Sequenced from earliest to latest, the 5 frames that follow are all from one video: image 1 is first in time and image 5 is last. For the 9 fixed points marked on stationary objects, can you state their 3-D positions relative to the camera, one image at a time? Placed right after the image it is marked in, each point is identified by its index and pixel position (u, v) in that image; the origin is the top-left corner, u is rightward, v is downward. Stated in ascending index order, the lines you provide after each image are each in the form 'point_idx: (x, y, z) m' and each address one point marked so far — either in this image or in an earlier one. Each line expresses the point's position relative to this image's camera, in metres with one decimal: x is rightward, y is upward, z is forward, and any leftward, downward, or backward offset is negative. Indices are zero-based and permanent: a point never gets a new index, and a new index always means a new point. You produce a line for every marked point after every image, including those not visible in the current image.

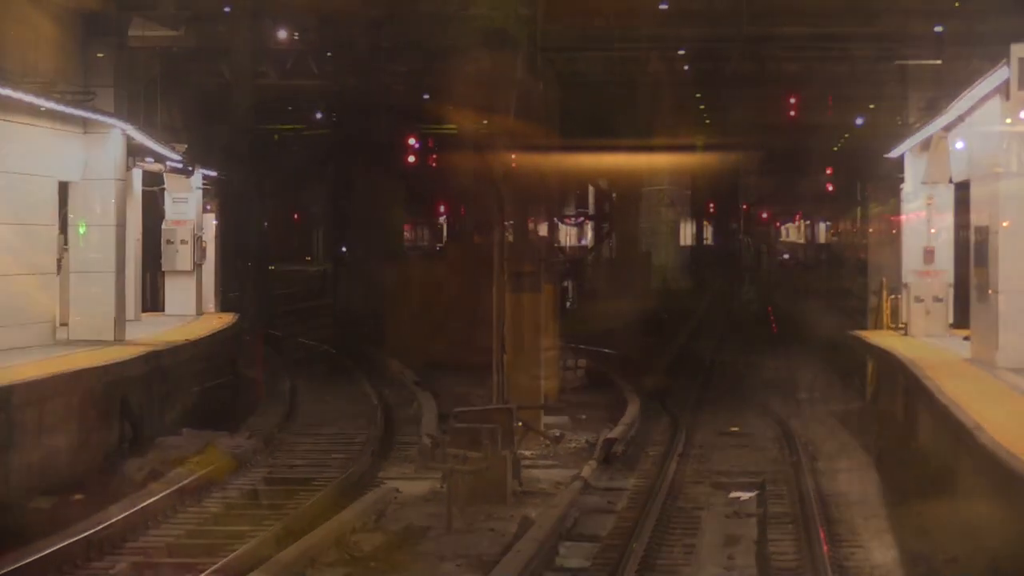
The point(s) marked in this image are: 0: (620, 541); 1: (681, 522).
0: (+0.7, -1.3, +8.4) m
1: (+1.2, -1.3, +9.5) m
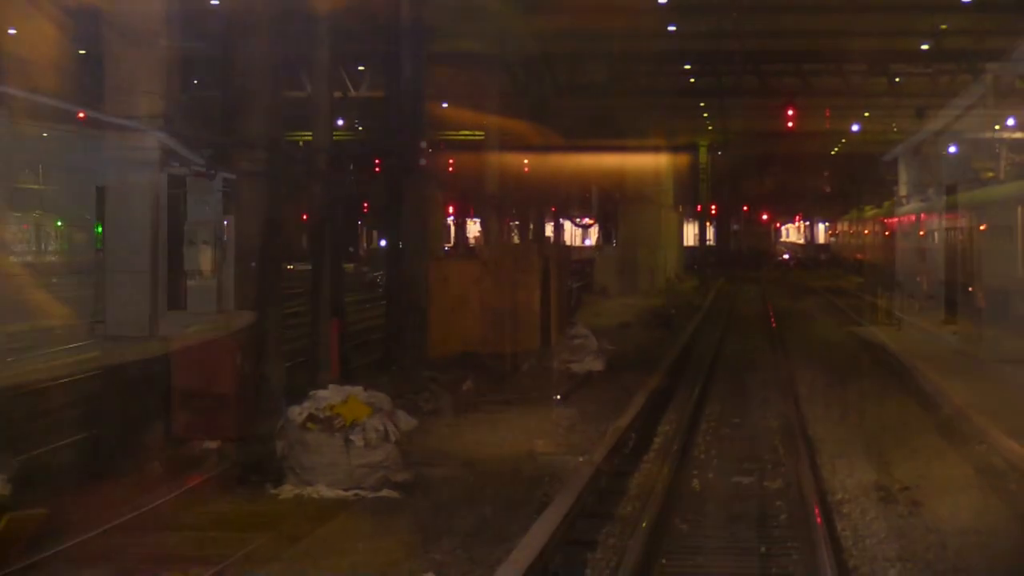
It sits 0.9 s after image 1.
0: (+1.0, -1.2, +10.6) m
1: (+1.5, -1.3, +11.6) m
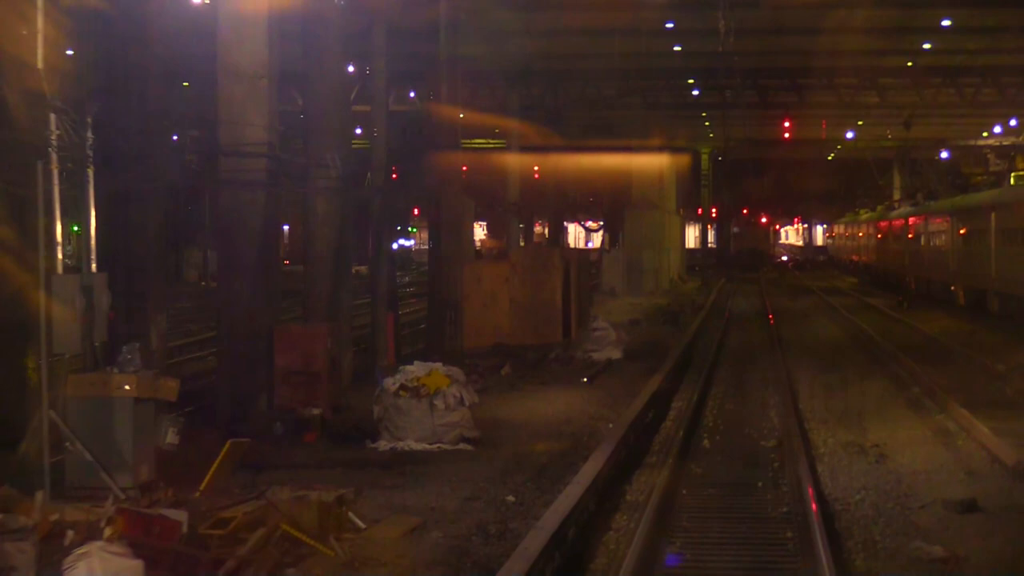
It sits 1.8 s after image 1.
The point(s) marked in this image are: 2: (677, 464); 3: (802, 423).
0: (+1.4, -1.2, +12.9) m
1: (+1.8, -1.2, +13.9) m
2: (+1.1, -1.3, +10.9) m
3: (+2.4, -1.2, +13.3) m
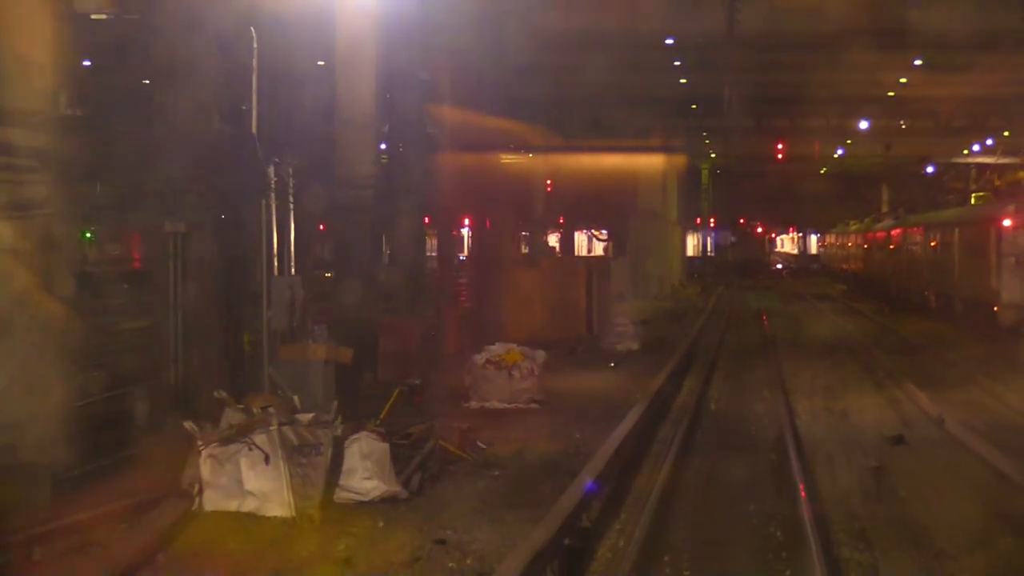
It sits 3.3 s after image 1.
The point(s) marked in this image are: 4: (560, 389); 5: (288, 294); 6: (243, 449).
0: (+1.9, -1.2, +16.6) m
1: (+2.3, -1.3, +17.6) m
2: (+1.7, -1.3, +14.7) m
3: (+3.0, -1.2, +17.0) m
4: (+0.5, -1.0, +16.5) m
5: (-1.7, 0.0, +11.9) m
6: (-1.4, -0.9, +8.4) m
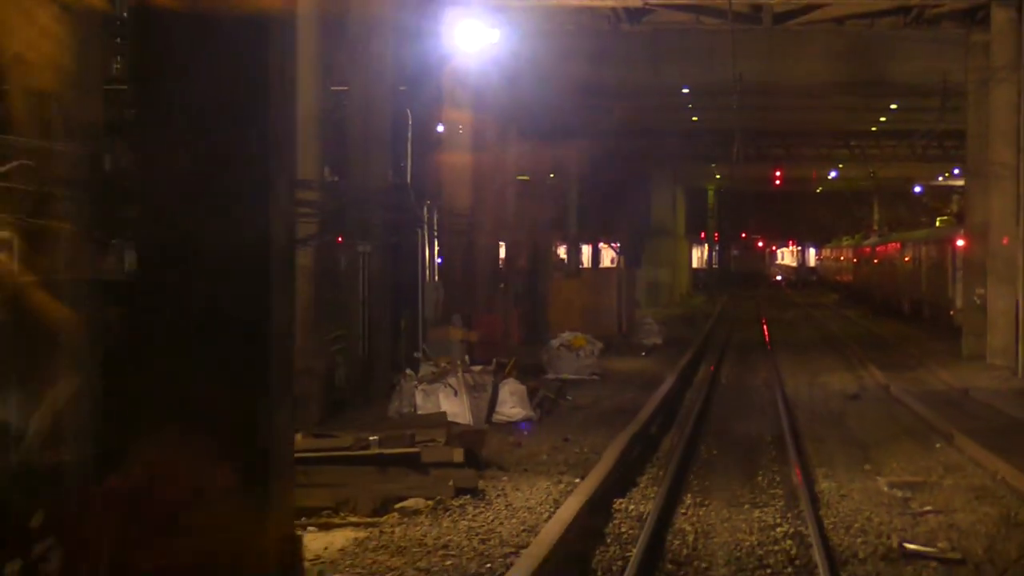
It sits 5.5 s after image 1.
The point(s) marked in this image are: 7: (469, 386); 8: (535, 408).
0: (+2.7, -1.3, +22.1) m
1: (+3.2, -1.3, +23.1) m
2: (+2.5, -1.3, +20.1) m
3: (+3.8, -1.3, +22.5) m
4: (+1.3, -1.1, +21.9) m
5: (-0.9, -0.1, +17.4) m
6: (-0.6, -0.8, +13.9) m
7: (-0.4, -0.9, +14.0) m
8: (+0.2, -1.1, +15.1) m
